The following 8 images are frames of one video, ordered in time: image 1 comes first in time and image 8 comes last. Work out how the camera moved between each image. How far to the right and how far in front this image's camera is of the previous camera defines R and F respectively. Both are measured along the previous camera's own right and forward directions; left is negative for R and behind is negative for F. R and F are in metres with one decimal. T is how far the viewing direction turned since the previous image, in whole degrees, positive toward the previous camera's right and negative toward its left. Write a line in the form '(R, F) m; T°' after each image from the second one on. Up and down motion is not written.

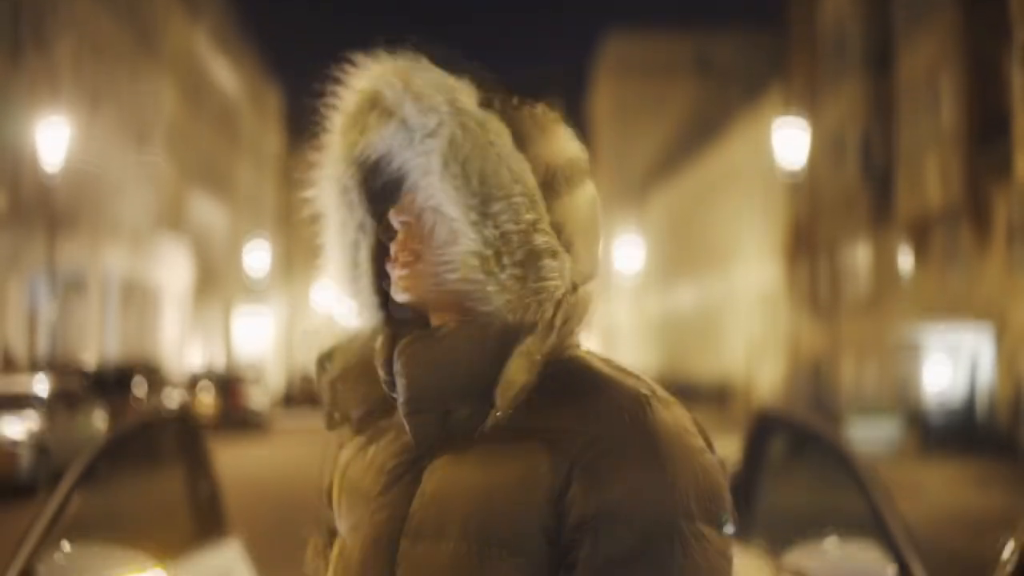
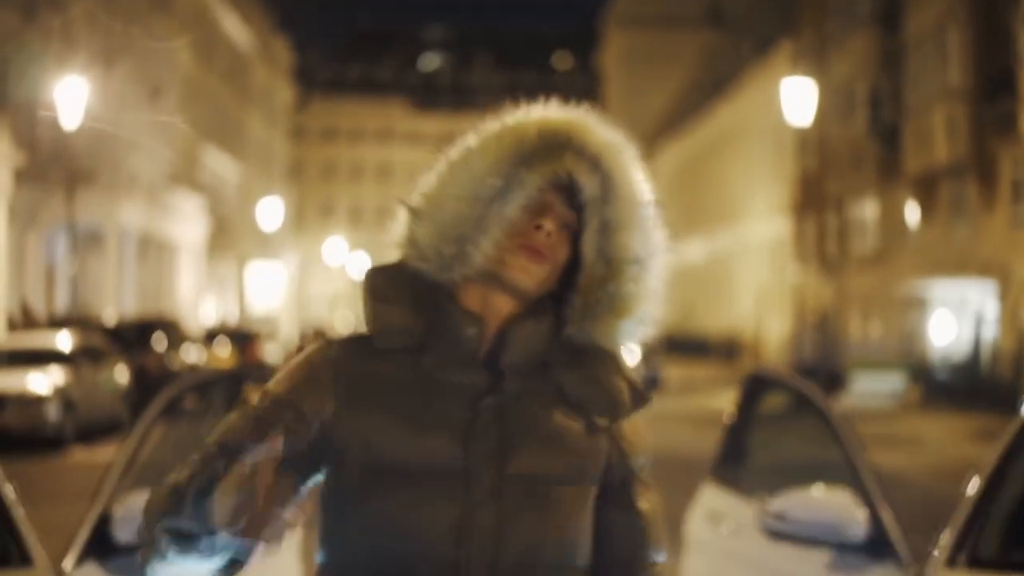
(0.0, -0.5) m; 0°
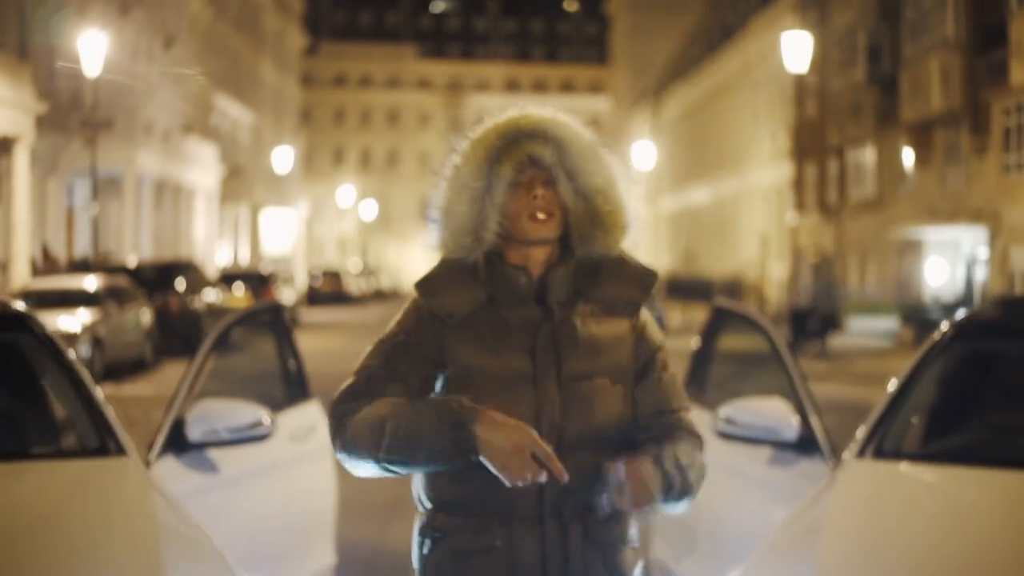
(0.0, -1.0) m; 0°
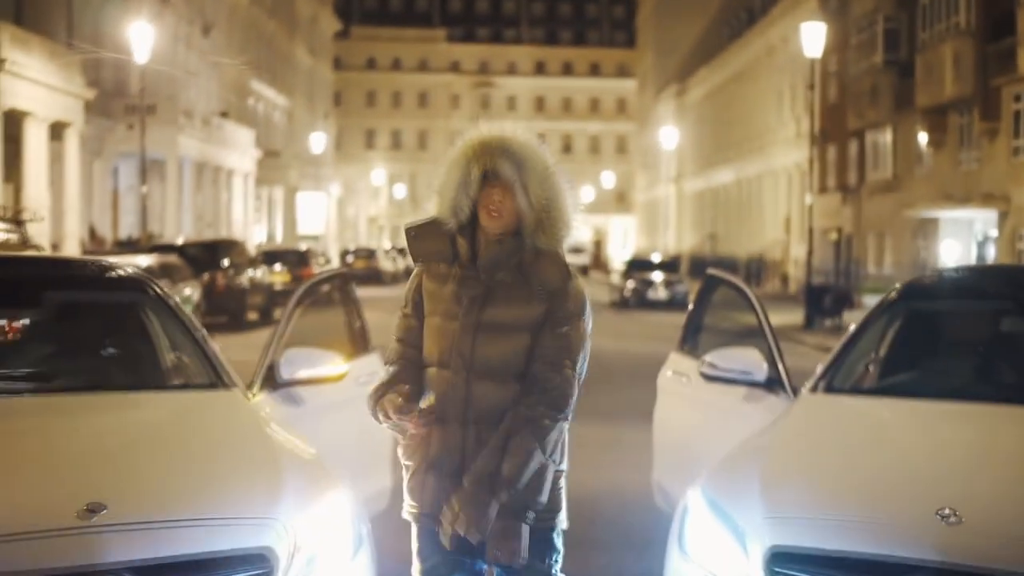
(0.0, -1.3) m; -1°
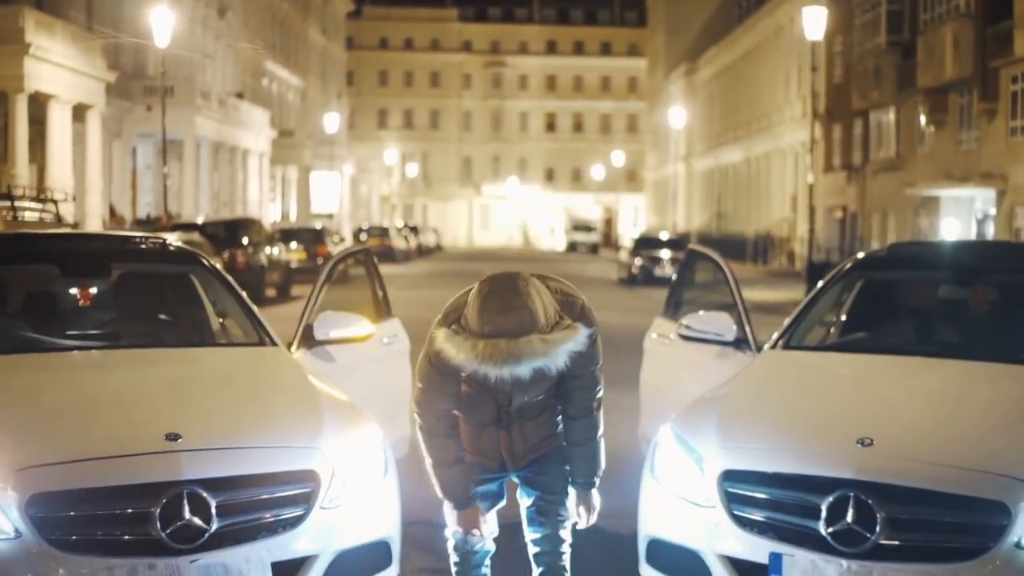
(0.0, -0.9) m; 0°
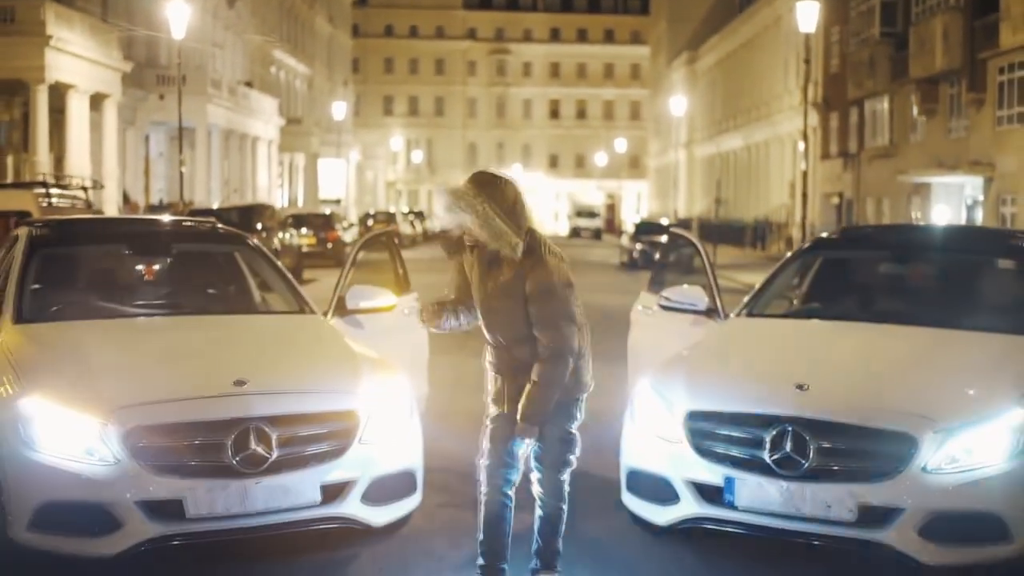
(0.0, -1.1) m; 0°
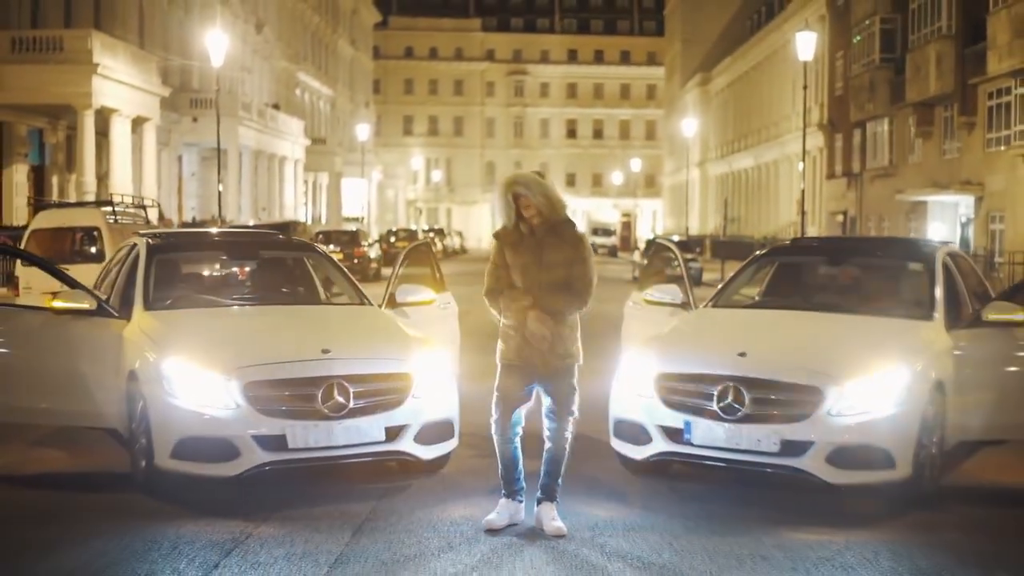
(0.0, -2.0) m; -1°
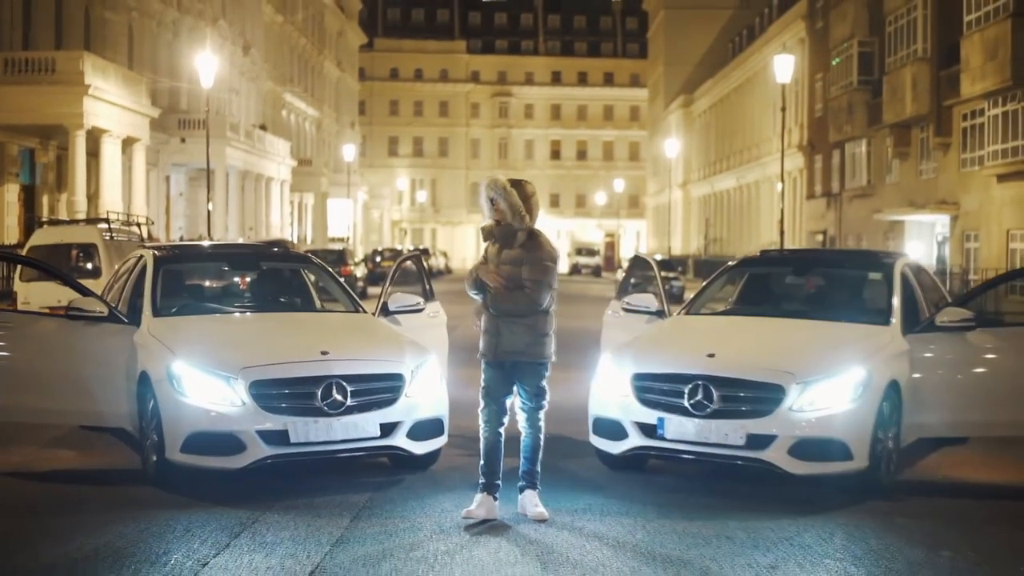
(0.0, -0.6) m; +1°
